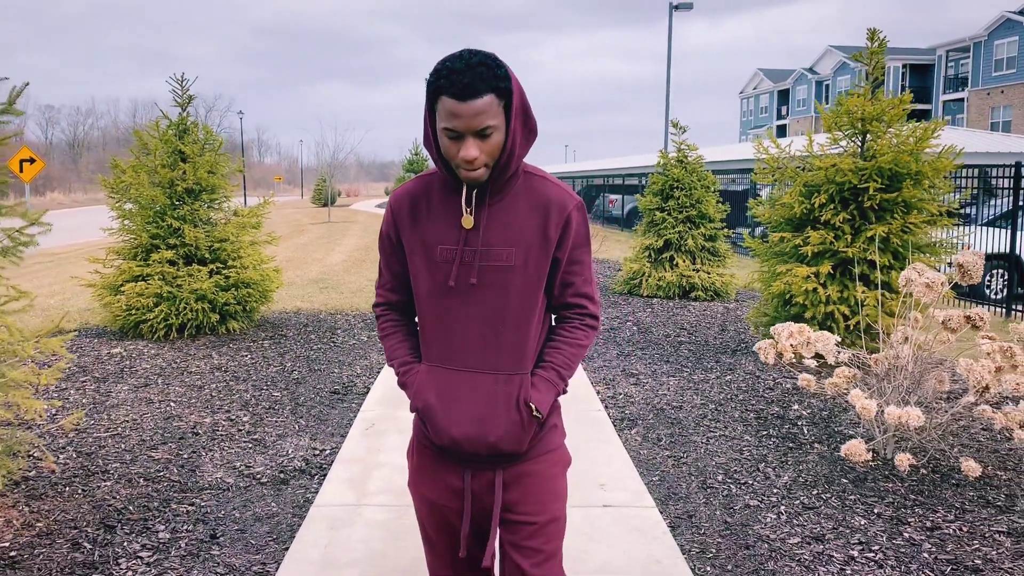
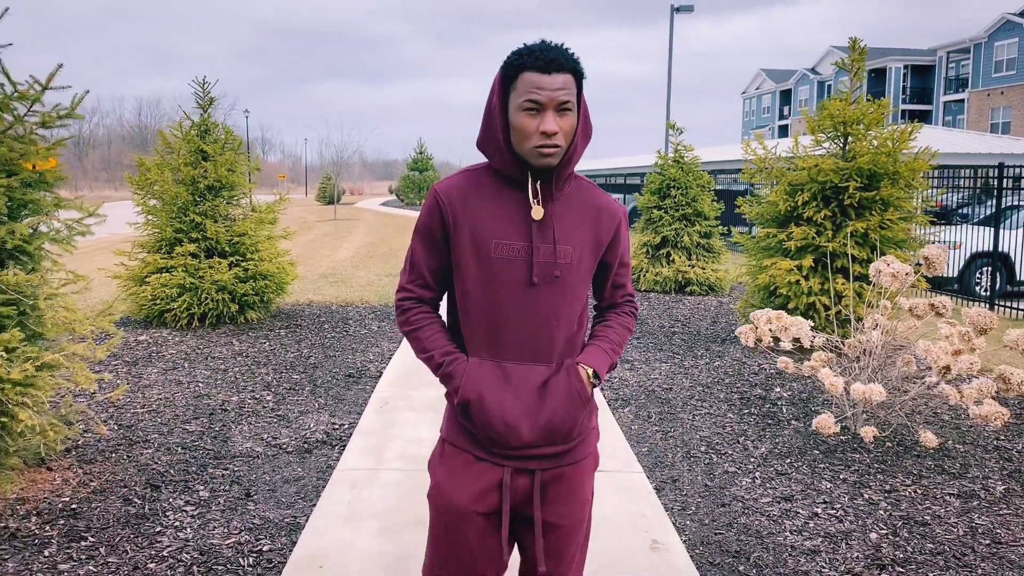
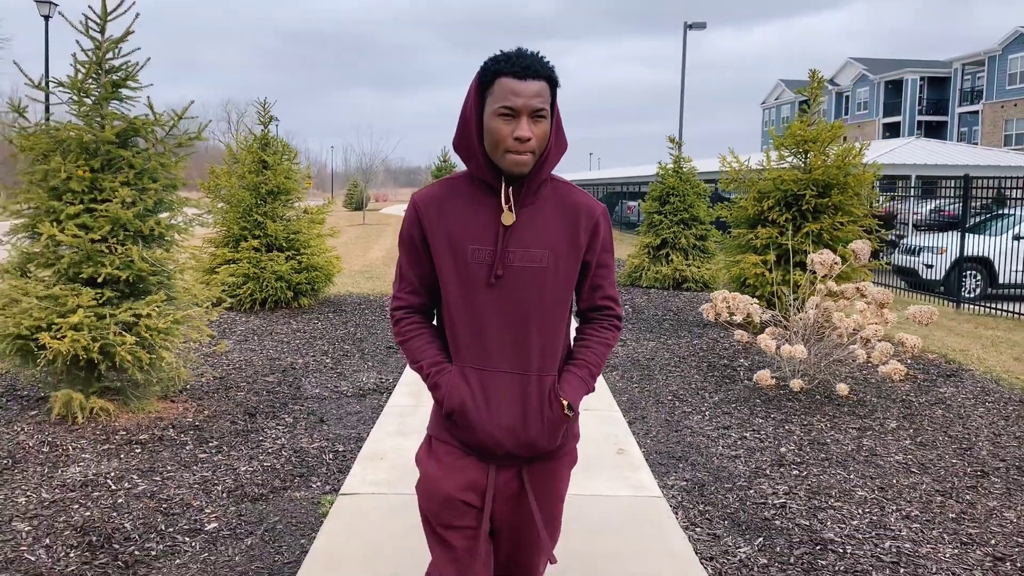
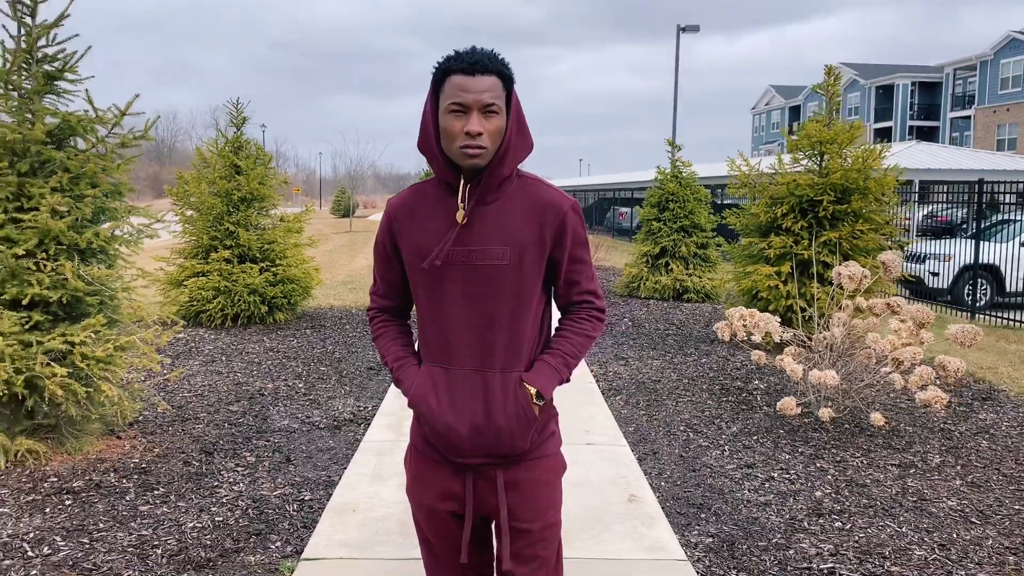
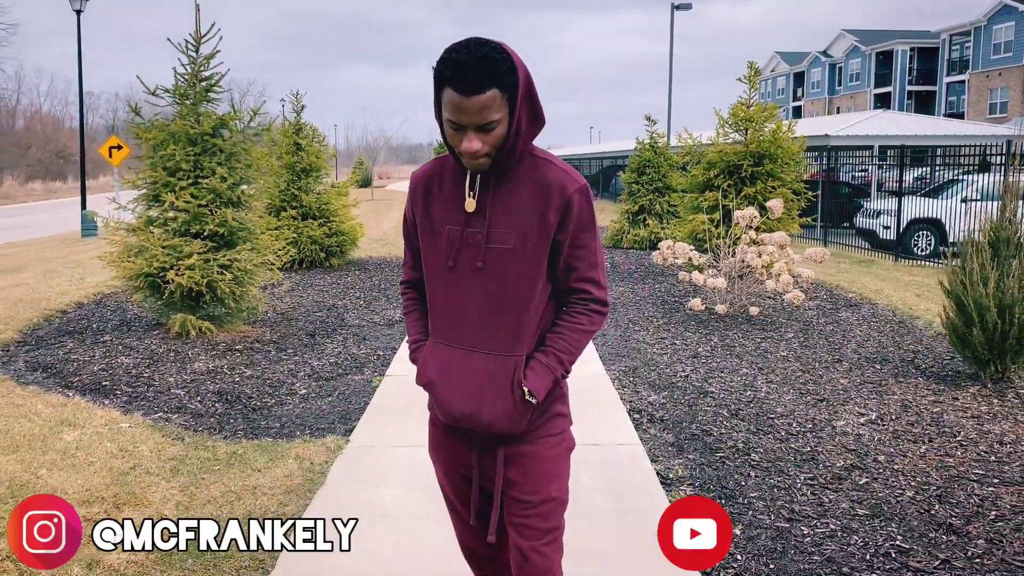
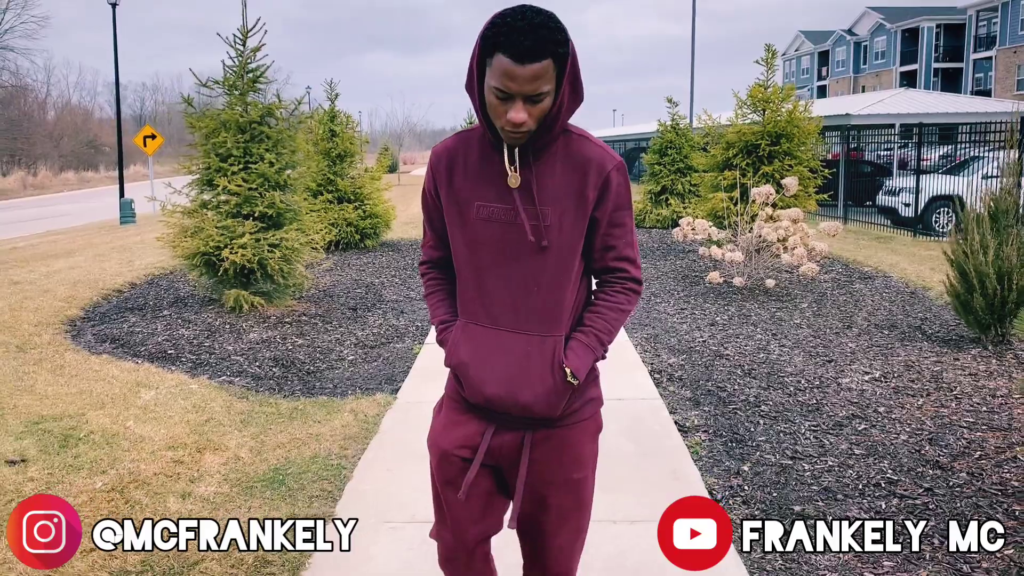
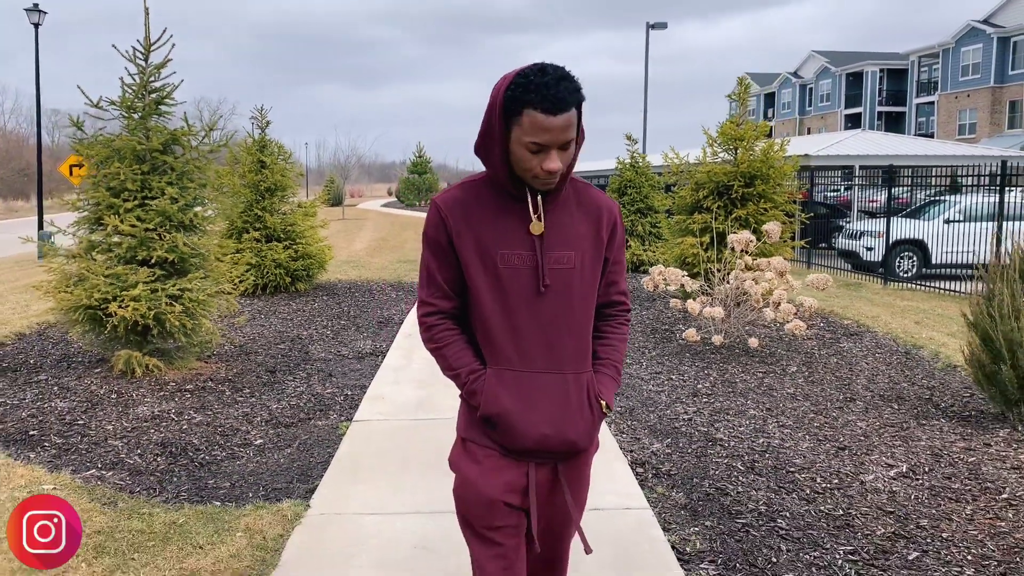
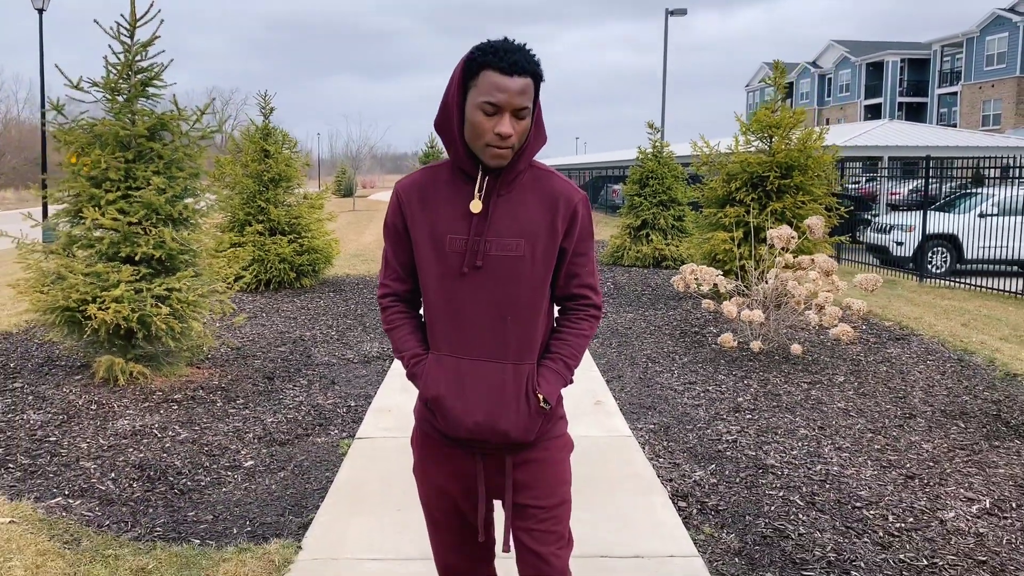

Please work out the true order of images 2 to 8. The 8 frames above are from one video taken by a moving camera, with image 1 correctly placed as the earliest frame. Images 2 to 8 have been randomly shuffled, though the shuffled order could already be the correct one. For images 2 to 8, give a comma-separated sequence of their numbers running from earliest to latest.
2, 4, 3, 8, 7, 5, 6
